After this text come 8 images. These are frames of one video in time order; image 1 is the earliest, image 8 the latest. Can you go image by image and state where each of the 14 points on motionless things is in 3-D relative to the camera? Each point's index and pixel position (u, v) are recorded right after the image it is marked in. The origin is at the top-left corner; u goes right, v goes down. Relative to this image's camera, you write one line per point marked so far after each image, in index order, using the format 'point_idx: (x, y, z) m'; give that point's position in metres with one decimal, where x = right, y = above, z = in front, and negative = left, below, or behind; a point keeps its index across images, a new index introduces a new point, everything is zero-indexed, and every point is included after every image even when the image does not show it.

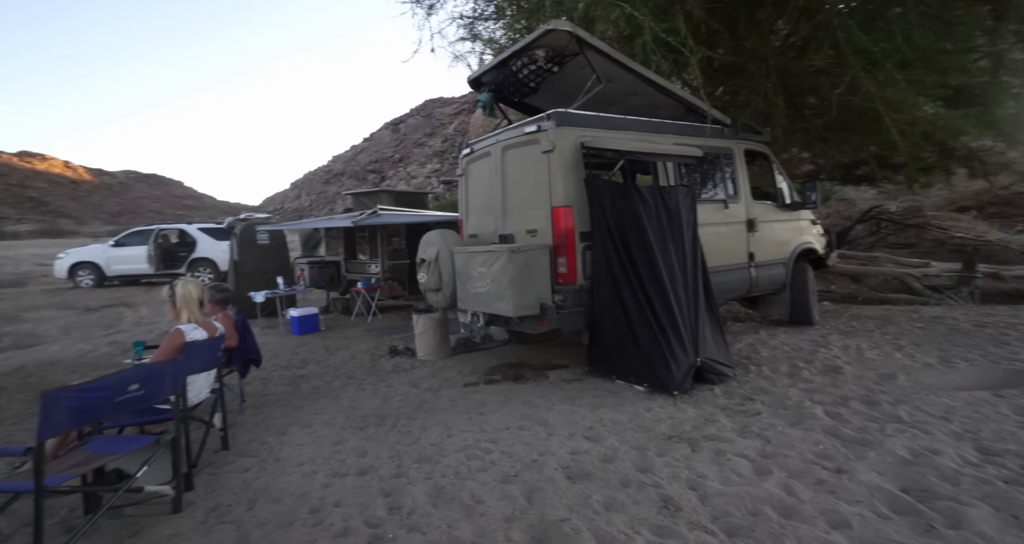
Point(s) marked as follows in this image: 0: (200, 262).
0: (-9.0, +0.3, +14.7) m
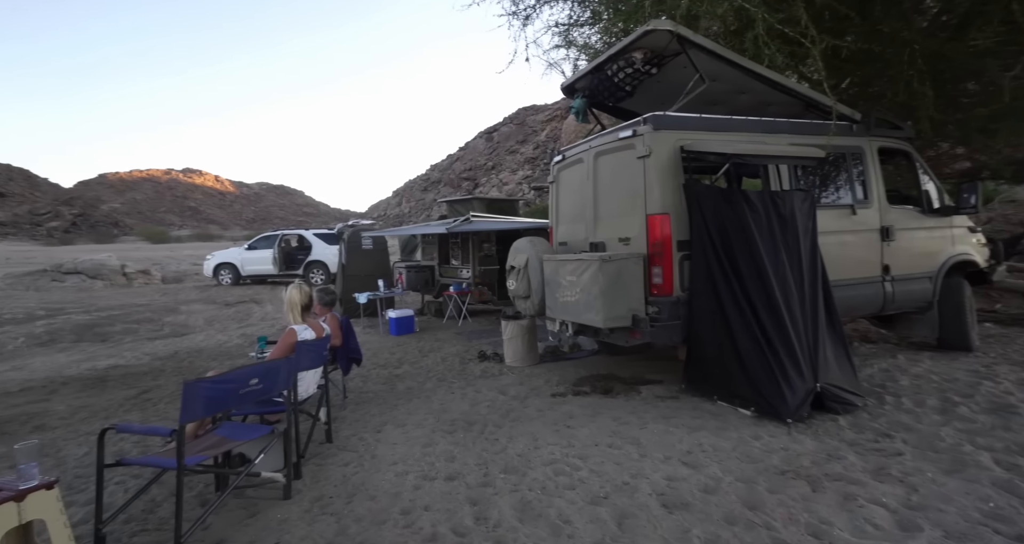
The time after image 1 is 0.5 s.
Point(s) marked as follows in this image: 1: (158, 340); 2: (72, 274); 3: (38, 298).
0: (-6.3, +0.2, +16.0) m
1: (-7.2, -1.4, +10.3) m
2: (-14.1, 0.0, +16.5) m
3: (-12.7, -0.6, +13.8) m
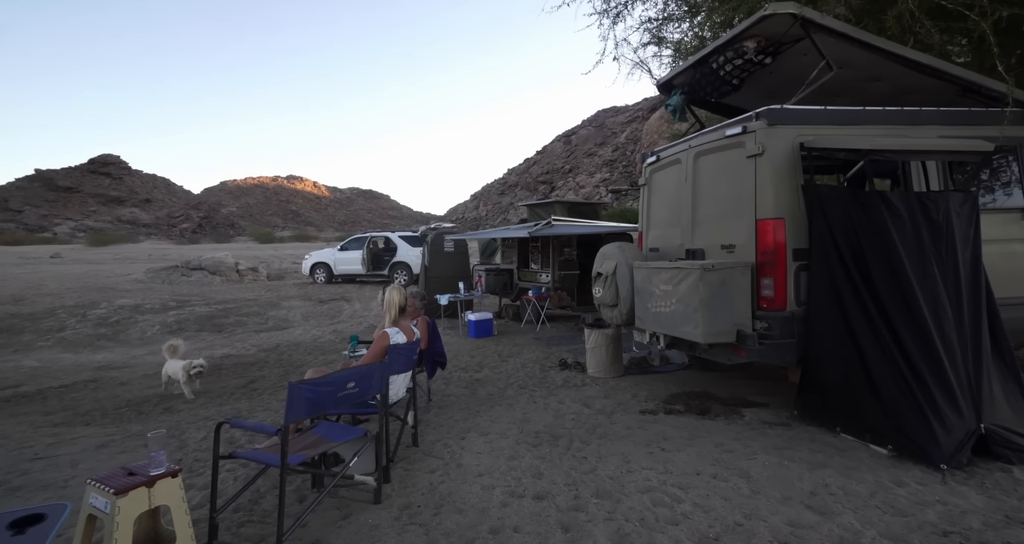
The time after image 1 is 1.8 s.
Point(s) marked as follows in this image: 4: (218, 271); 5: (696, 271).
0: (-3.7, +0.2, +16.5) m
1: (-5.5, -1.3, +11.1) m
2: (-11.3, +0.2, +18.2) m
3: (-10.4, -0.5, +15.4) m
4: (-10.5, +0.1, +18.2) m
5: (+1.4, 0.0, +3.7) m
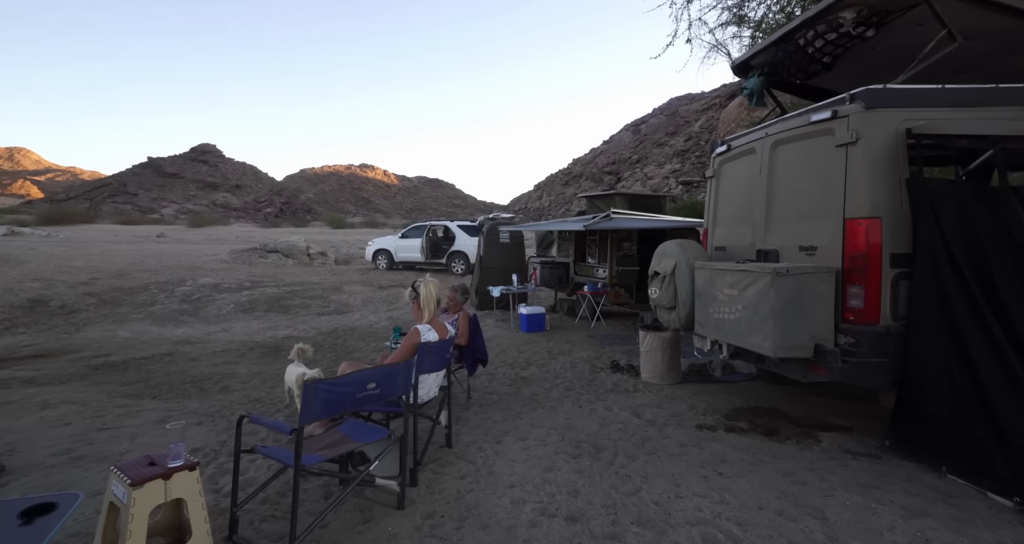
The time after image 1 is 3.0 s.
0: (-1.8, +0.6, +16.6) m
1: (-4.3, -1.0, +11.5) m
2: (-9.2, +0.8, +19.2) m
3: (-8.6, +0.1, +16.3) m
4: (-8.4, +0.7, +19.1) m
5: (+1.6, 0.0, +3.2) m
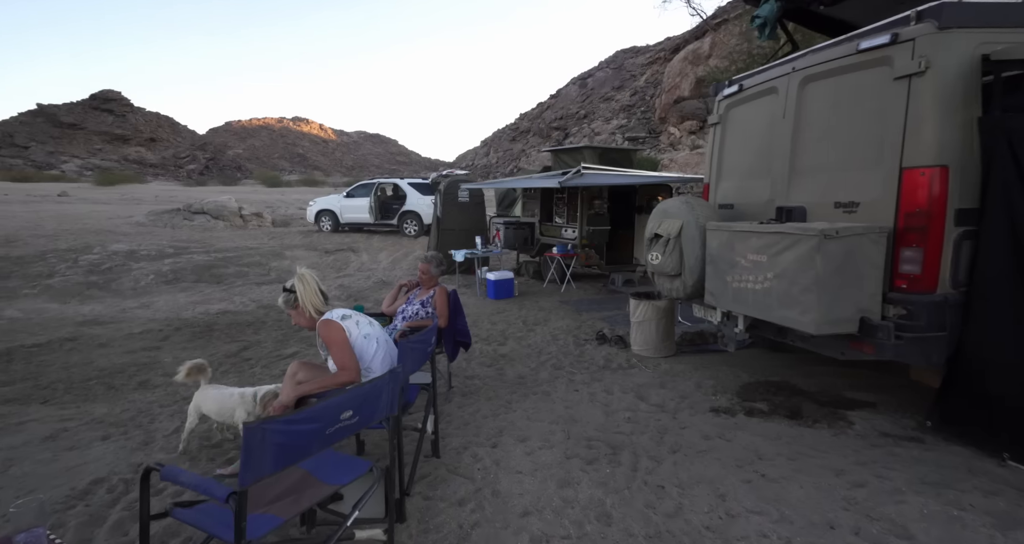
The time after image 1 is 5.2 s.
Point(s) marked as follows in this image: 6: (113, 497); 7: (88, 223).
0: (-3.2, +1.8, +15.5) m
1: (-5.1, -0.3, +10.3) m
2: (-10.8, +2.0, +17.3) m
3: (-9.9, +1.1, +14.6) m
4: (-10.0, +1.9, +17.3) m
5: (+1.7, +0.2, +2.7) m
6: (-2.1, -1.2, +2.8) m
7: (-12.7, +1.5, +15.1) m
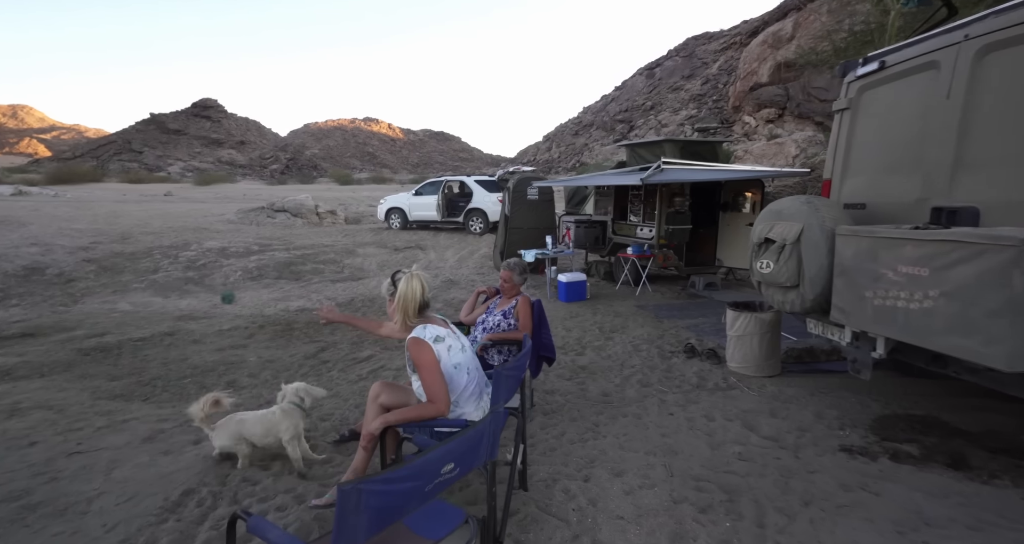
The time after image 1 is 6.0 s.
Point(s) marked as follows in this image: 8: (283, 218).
0: (-1.1, +1.8, +15.4) m
1: (-3.6, -0.2, +10.5) m
2: (-8.5, +2.2, +18.1) m
3: (-7.9, +1.2, +15.3) m
4: (-7.7, +2.1, +18.0) m
5: (+2.1, +0.1, +2.1) m
6: (-1.6, -1.3, +2.7) m
7: (-10.6, +1.6, +16.1) m
8: (-8.1, +1.9, +17.6) m
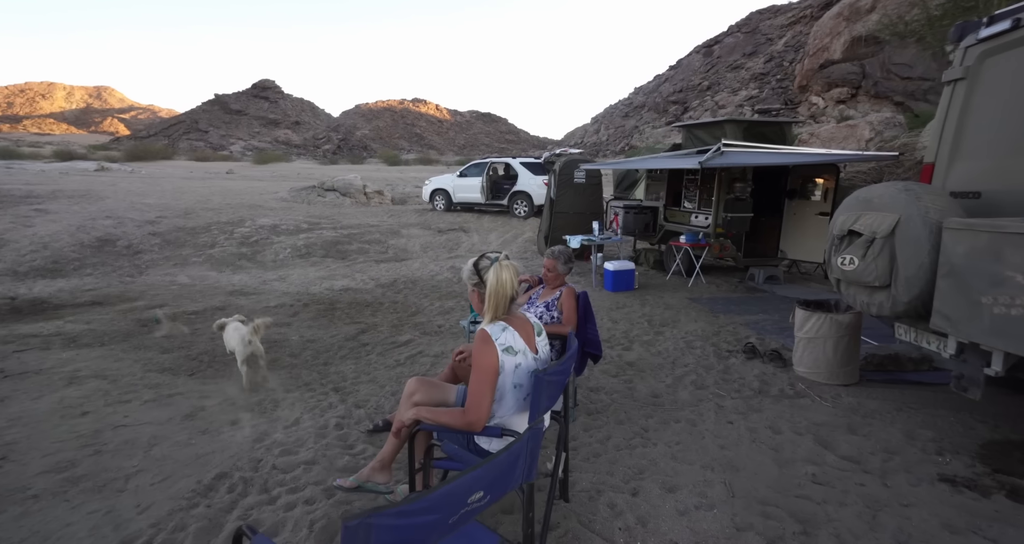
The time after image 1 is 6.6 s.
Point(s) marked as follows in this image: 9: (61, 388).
0: (+0.2, +2.3, +15.1) m
1: (-2.7, +0.2, +10.5) m
2: (-6.8, +3.0, +18.4) m
3: (-6.5, +1.9, +15.6) m
4: (-6.0, +2.9, +18.2) m
5: (+2.3, 0.0, +1.7) m
6: (-1.4, -1.2, +2.5) m
7: (-9.1, +2.4, +16.6) m
8: (-6.5, +2.6, +17.9) m
9: (-3.8, -1.0, +4.1) m
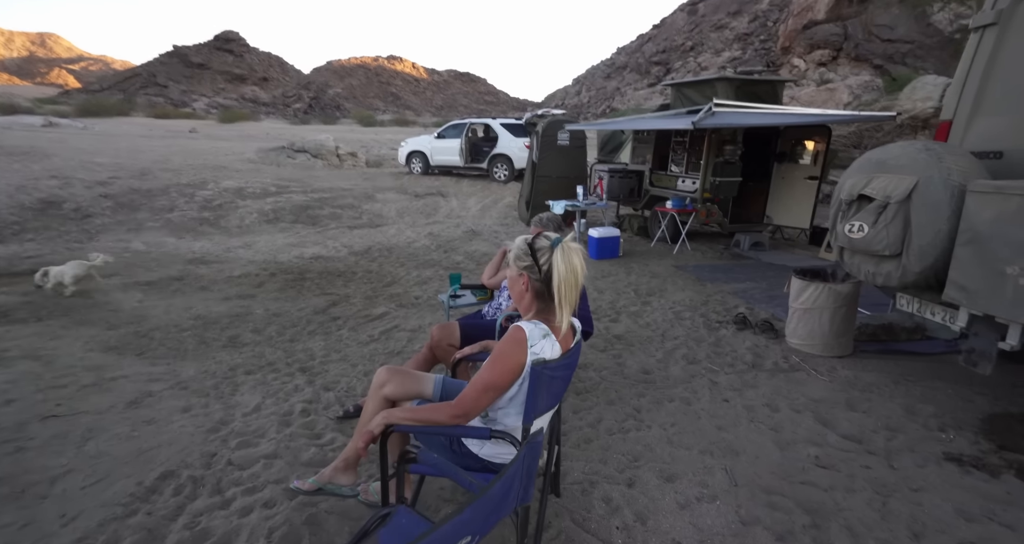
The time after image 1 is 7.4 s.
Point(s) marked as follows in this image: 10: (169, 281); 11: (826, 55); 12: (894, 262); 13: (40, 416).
0: (-0.3, +3.3, +14.6) m
1: (-3.1, +0.8, +10.0) m
2: (-7.5, +4.2, +17.5) m
3: (-7.1, +2.9, +14.8) m
4: (-6.7, +4.1, +17.4) m
5: (+2.3, +0.1, +1.4) m
6: (-1.5, -1.0, +2.2) m
7: (-9.7, +3.5, +15.7) m
8: (-7.2, +3.8, +17.1) m
9: (-3.9, -0.8, +3.7) m
10: (-4.4, -0.1, +6.4) m
11: (+11.2, +7.7, +17.9) m
12: (+2.2, 0.0, +2.9) m
13: (-3.0, -0.9, +3.2) m
